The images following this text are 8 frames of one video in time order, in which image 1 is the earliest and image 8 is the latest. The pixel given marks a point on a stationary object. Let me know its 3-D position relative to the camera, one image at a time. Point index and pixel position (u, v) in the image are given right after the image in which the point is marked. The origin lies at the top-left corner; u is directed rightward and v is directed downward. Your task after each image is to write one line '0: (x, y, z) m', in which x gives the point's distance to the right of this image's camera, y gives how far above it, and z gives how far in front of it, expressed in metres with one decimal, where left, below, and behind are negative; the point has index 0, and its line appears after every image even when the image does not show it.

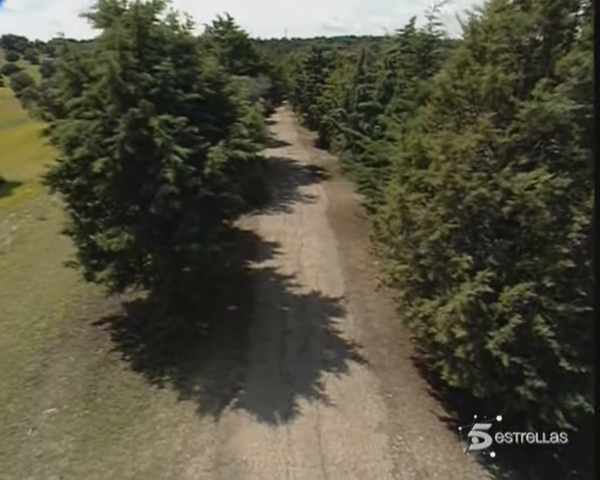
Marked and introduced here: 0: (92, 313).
0: (-8.3, -3.0, +14.5) m
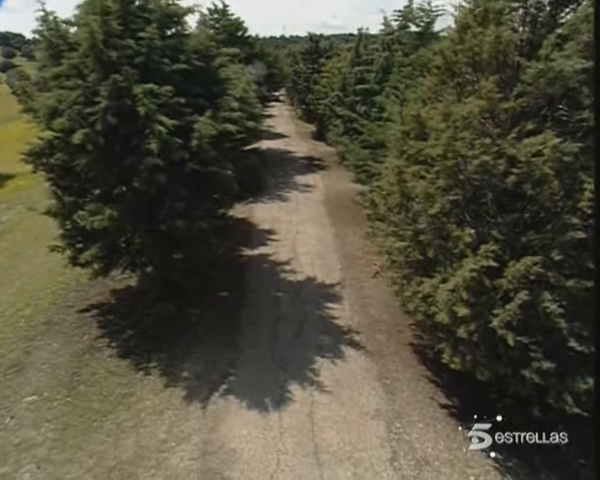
0: (-8.5, -2.4, +14.0) m
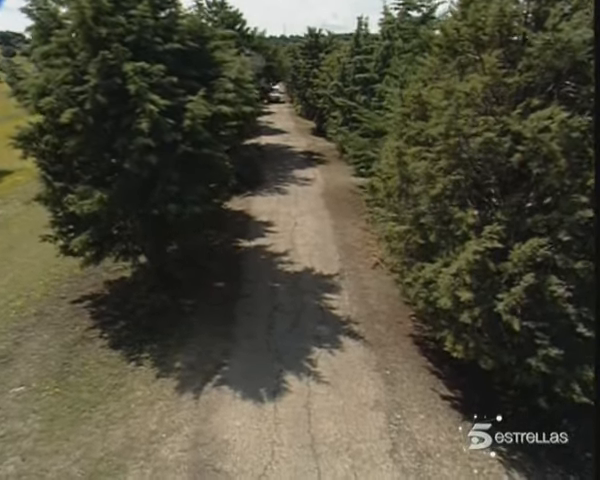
0: (-8.6, -2.0, +13.6) m
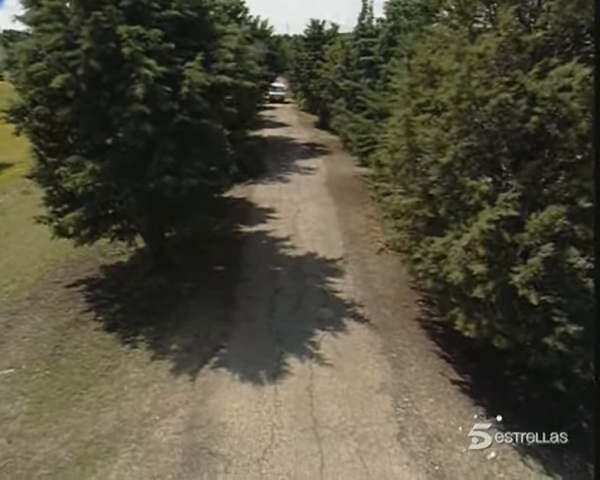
0: (-8.5, -1.3, +13.2) m
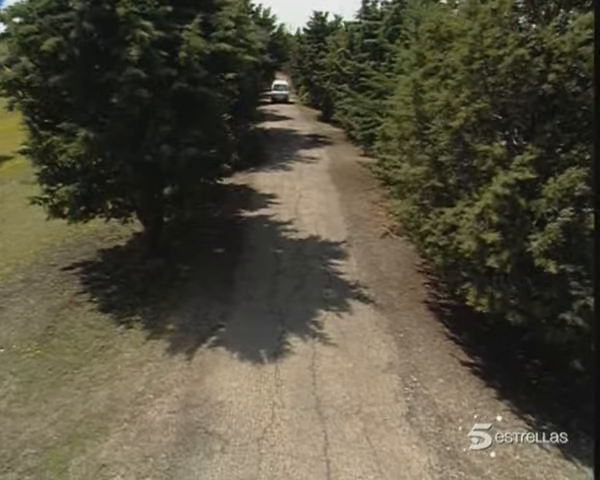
0: (-8.4, -0.7, +12.8) m
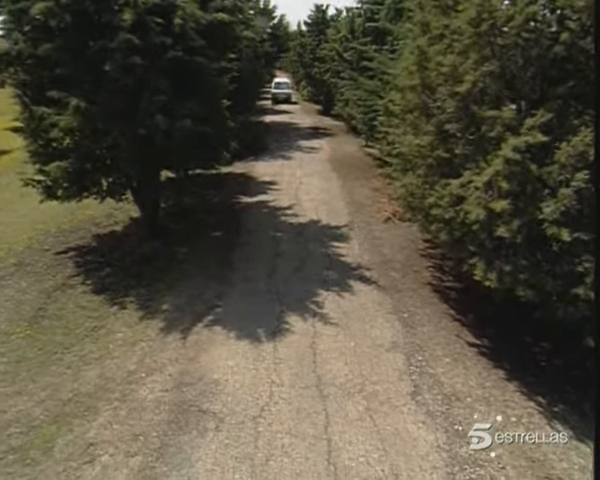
0: (-8.4, -0.2, +12.5) m
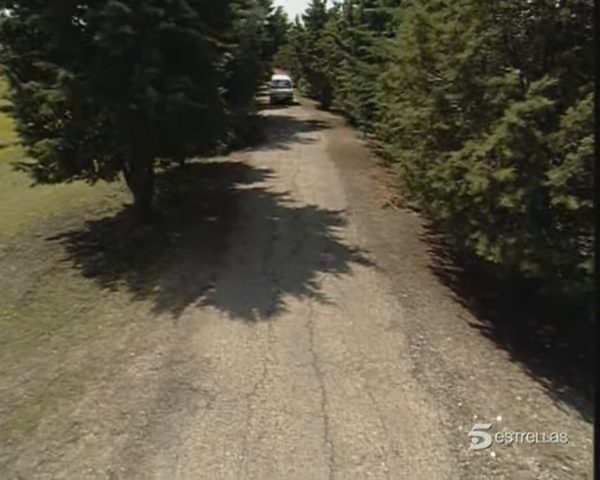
0: (-8.5, +0.3, +12.2) m
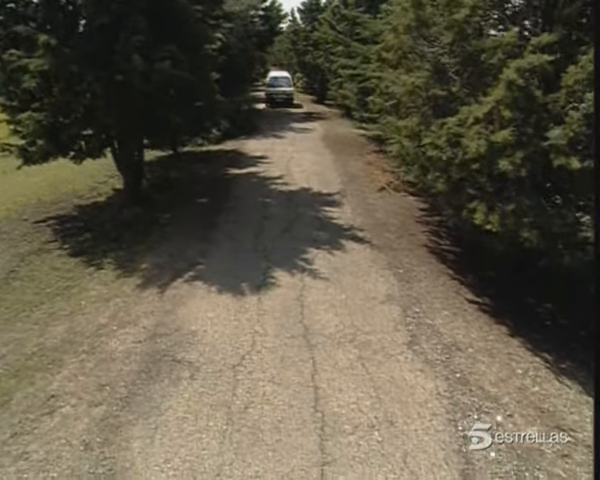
0: (-8.7, +0.8, +11.9) m
